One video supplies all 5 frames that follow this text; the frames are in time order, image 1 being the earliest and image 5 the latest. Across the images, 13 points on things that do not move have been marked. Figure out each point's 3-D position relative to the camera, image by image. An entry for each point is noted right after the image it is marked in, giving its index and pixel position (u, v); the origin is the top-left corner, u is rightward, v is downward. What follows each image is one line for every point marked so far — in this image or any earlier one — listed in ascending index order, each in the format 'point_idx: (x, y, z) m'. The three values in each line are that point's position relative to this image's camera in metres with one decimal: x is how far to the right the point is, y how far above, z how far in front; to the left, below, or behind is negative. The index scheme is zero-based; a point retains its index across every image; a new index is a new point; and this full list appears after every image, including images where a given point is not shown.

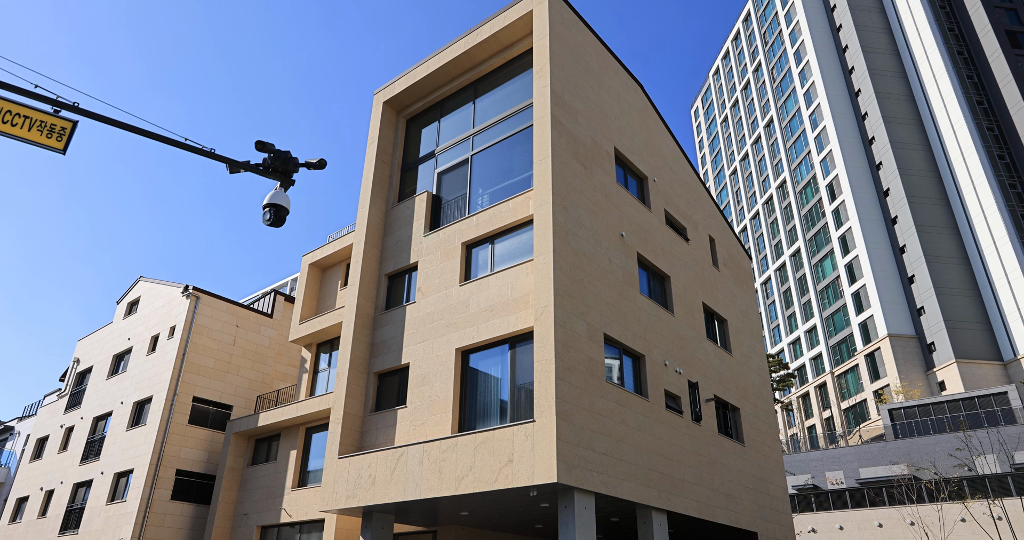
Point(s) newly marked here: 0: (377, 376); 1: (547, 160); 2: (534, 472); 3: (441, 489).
0: (-4.0, -3.2, +19.7) m
1: (+1.0, +2.9, +17.3) m
2: (+0.5, -4.2, +13.7) m
3: (-1.6, -5.1, +15.2) m
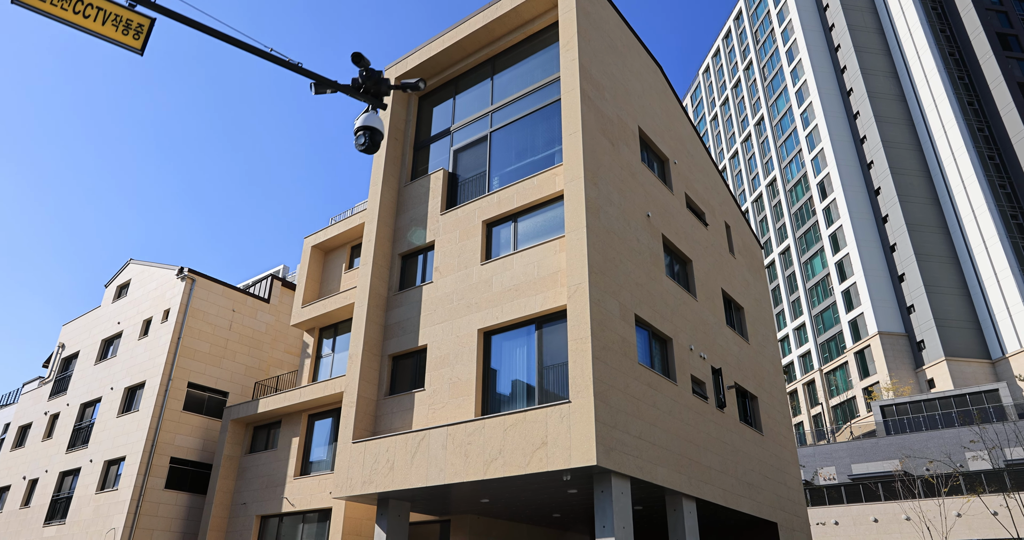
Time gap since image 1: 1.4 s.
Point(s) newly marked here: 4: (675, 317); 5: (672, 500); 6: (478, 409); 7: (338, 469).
0: (-3.5, -2.5, +19.0) m
1: (+1.7, +3.5, +16.6) m
2: (+1.2, -3.7, +13.1) m
3: (-1.0, -4.5, +14.5) m
4: (+4.5, -1.3, +18.0) m
5: (+3.8, -5.5, +15.7) m
6: (-0.8, -3.4, +16.1) m
7: (-4.5, -5.2, +17.1) m
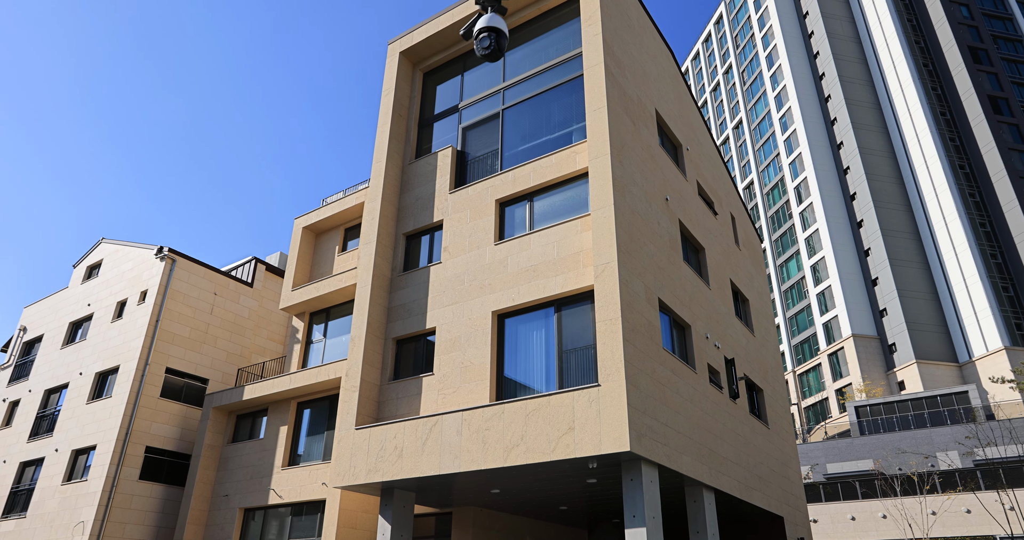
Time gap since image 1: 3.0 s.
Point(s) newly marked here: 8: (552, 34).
0: (-3.2, -2.0, +18.1) m
1: (+2.2, +3.9, +16.0) m
2: (+1.7, -3.2, +12.4) m
3: (-0.5, -4.0, +13.8) m
4: (+4.8, -0.9, +17.5) m
5: (+4.2, -5.1, +15.2) m
6: (-0.5, -2.9, +15.3) m
7: (-4.2, -4.6, +16.2) m
8: (+1.2, +7.1, +19.9) m
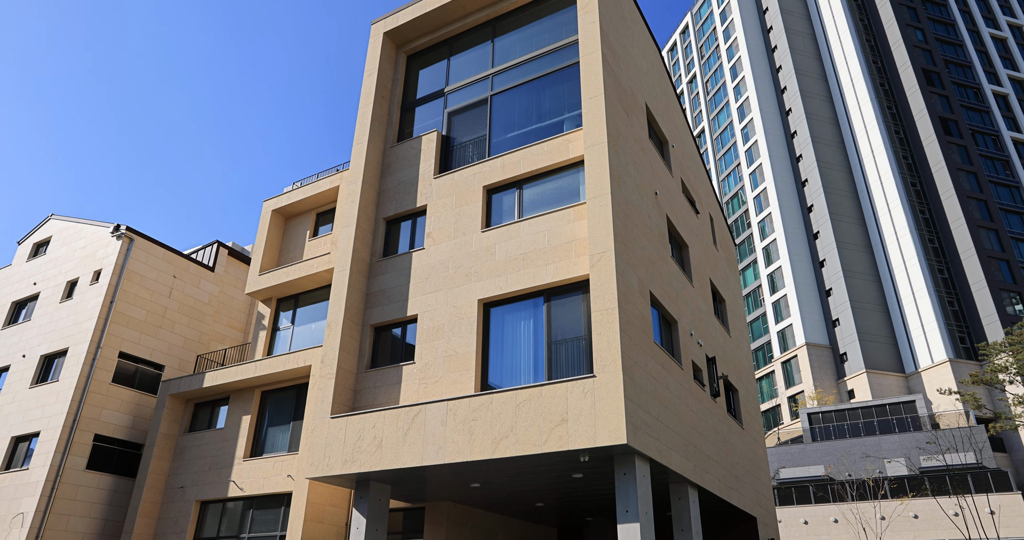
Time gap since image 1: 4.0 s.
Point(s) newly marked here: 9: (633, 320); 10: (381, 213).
0: (-3.7, -1.5, +17.4) m
1: (+2.1, +4.1, +15.7) m
2: (+1.5, -3.0, +12.1) m
3: (-0.8, -3.7, +13.3) m
4: (+4.4, -0.8, +17.4) m
5: (+3.8, -5.0, +15.0) m
6: (-0.8, -2.6, +14.8) m
7: (-4.6, -4.2, +15.4) m
8: (+0.9, +7.4, +19.5) m
9: (+2.5, -1.0, +13.5) m
10: (-3.8, +1.7, +19.1) m
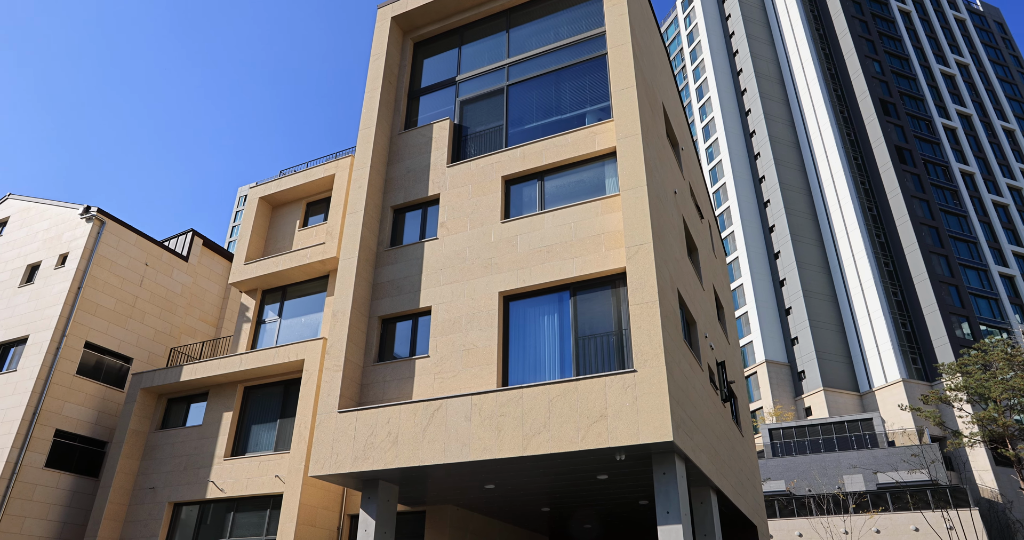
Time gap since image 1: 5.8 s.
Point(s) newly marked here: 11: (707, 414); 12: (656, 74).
0: (-3.3, -1.3, +16.5) m
1: (+2.8, +4.2, +15.3) m
2: (+2.2, -2.8, +11.6) m
3: (-0.2, -3.4, +12.6) m
4: (+4.8, -0.8, +17.1) m
5: (+4.1, -4.9, +14.6) m
6: (-0.3, -2.4, +14.2) m
7: (-4.2, -3.8, +14.4) m
8: (+1.4, +7.4, +19.1) m
9: (+3.1, -0.9, +13.1) m
10: (-3.5, +1.9, +18.3) m
11: (+4.5, -3.3, +15.3) m
12: (+4.1, +5.5, +18.6) m
